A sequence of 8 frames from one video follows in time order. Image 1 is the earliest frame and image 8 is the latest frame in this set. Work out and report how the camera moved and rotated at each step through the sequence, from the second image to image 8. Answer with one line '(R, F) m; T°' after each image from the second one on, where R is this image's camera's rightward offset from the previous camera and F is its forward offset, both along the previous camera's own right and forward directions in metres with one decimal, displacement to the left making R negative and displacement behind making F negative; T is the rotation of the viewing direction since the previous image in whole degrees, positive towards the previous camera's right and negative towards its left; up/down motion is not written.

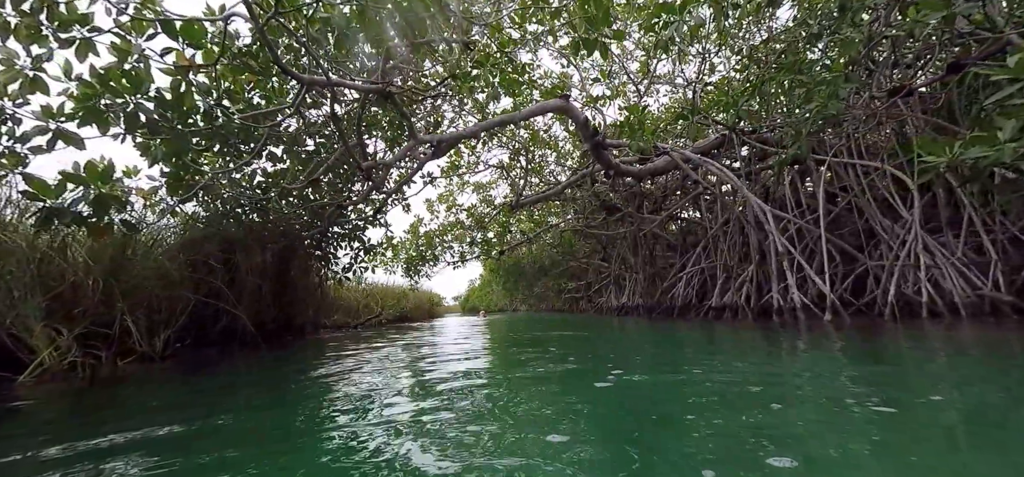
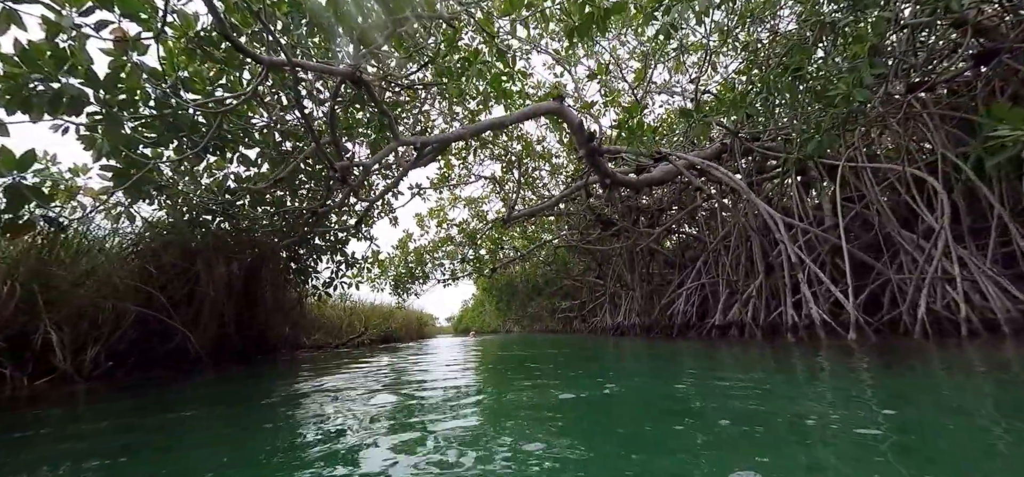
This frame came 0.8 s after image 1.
(0.0, +0.3) m; +1°
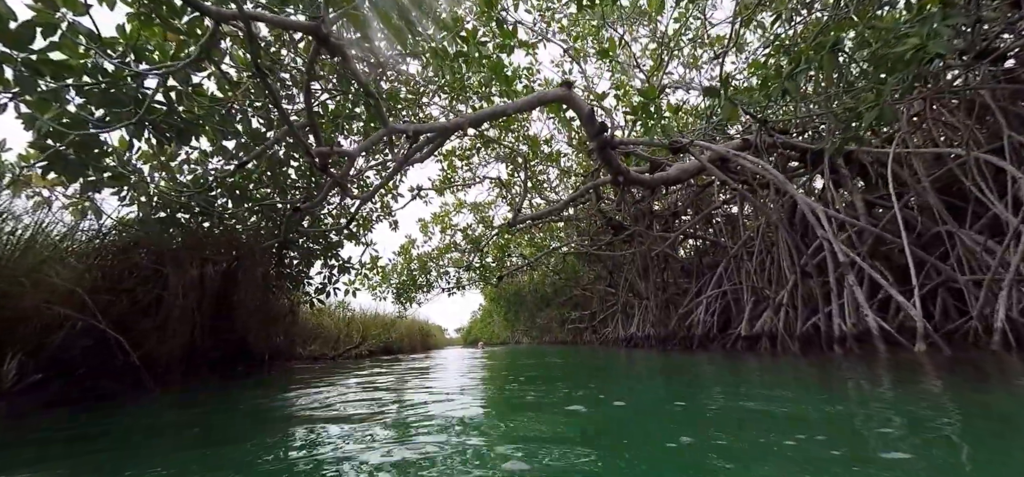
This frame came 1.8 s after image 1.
(0.0, +0.4) m; -1°
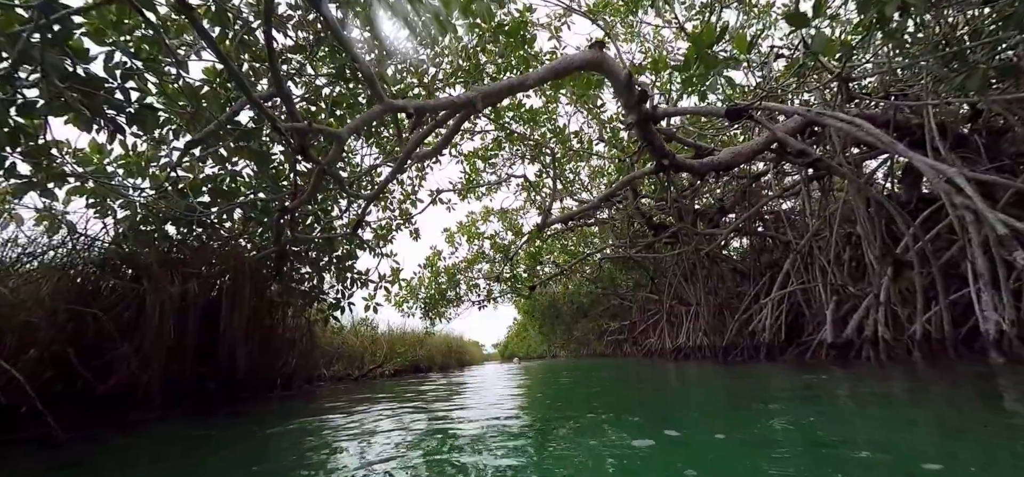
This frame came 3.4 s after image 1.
(0.0, +0.6) m; -4°
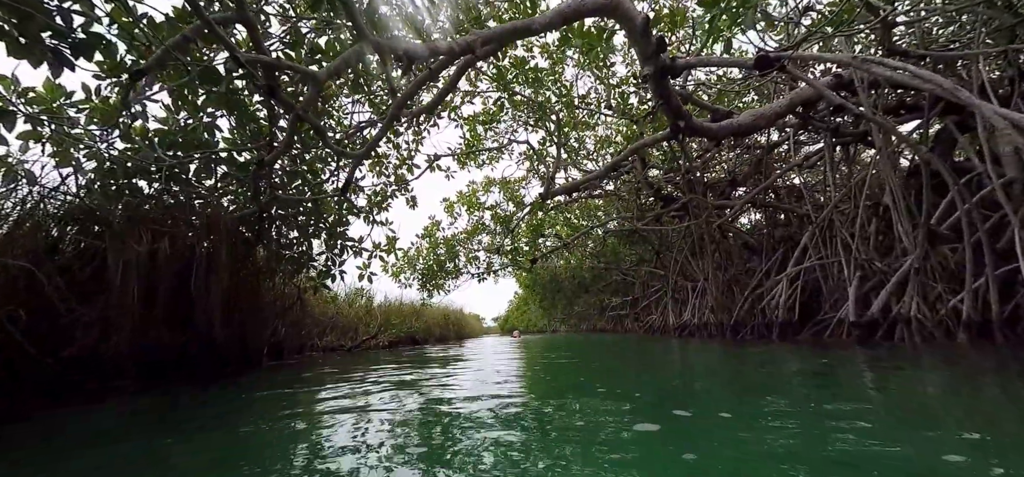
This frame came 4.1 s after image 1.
(0.0, +0.3) m; 0°
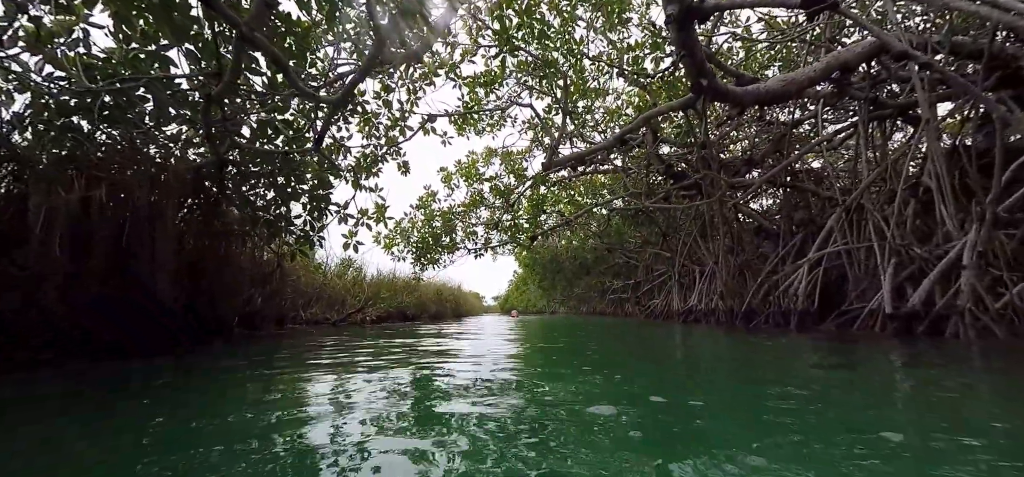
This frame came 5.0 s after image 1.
(+0.1, +0.4) m; 0°
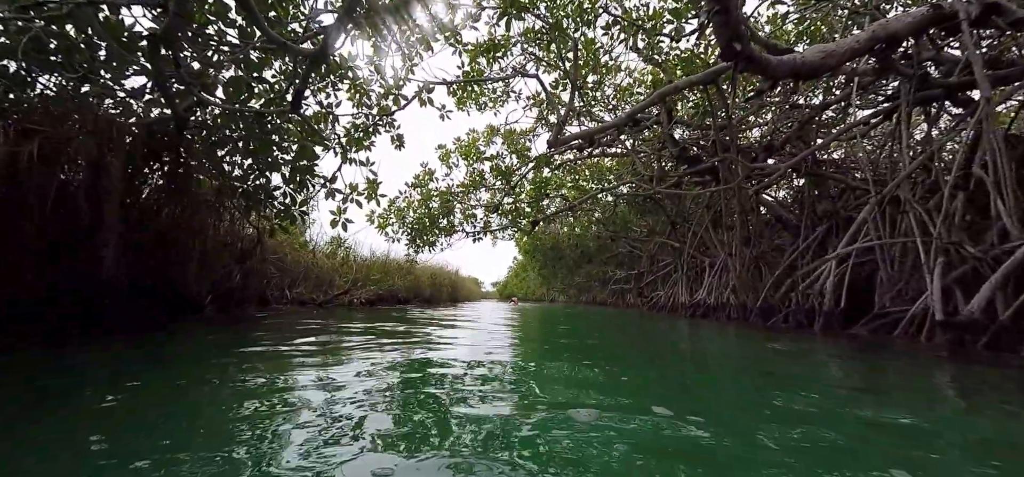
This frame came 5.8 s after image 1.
(0.0, +0.3) m; 0°
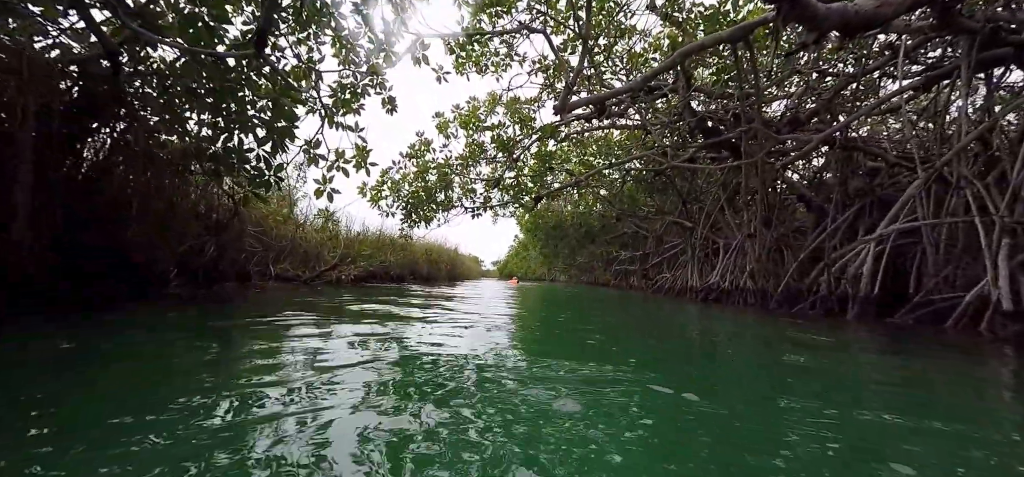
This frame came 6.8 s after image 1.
(0.0, +0.4) m; 0°
